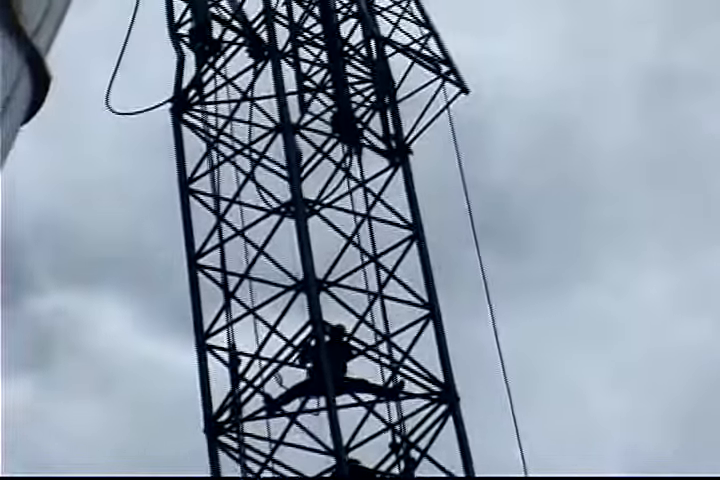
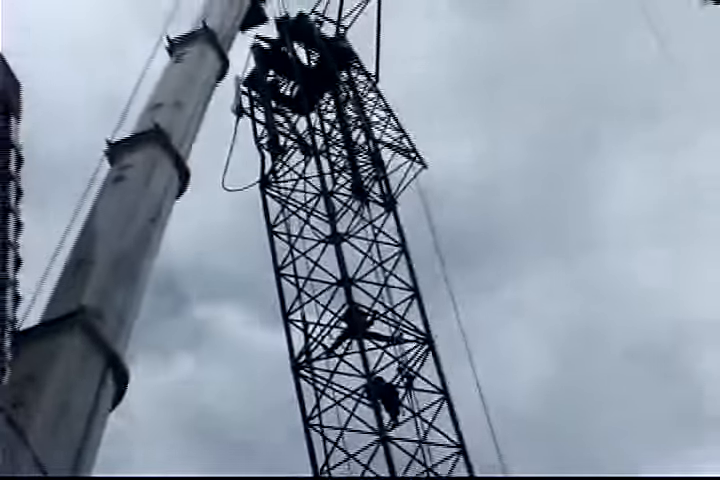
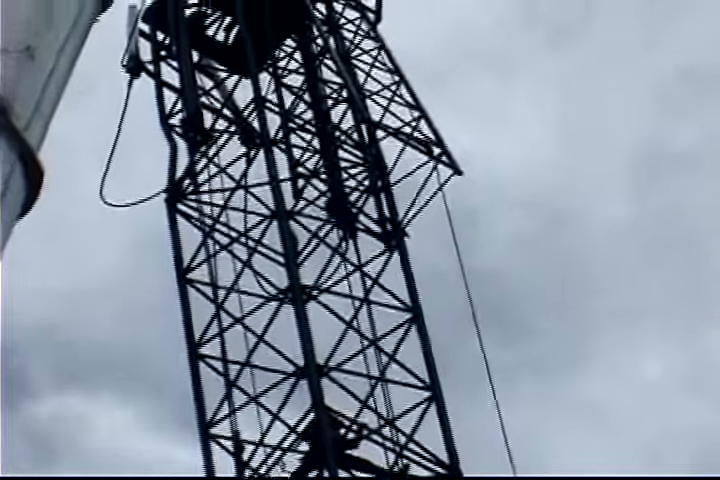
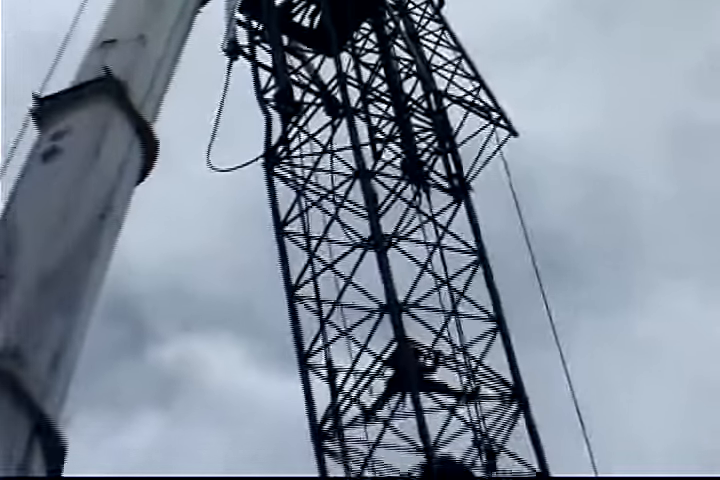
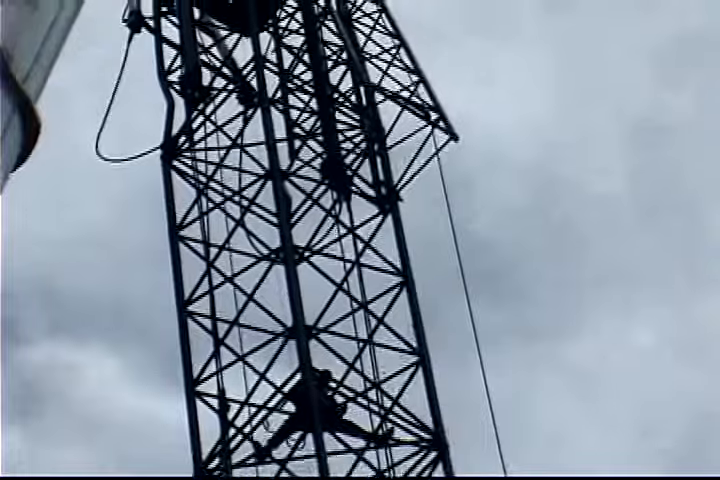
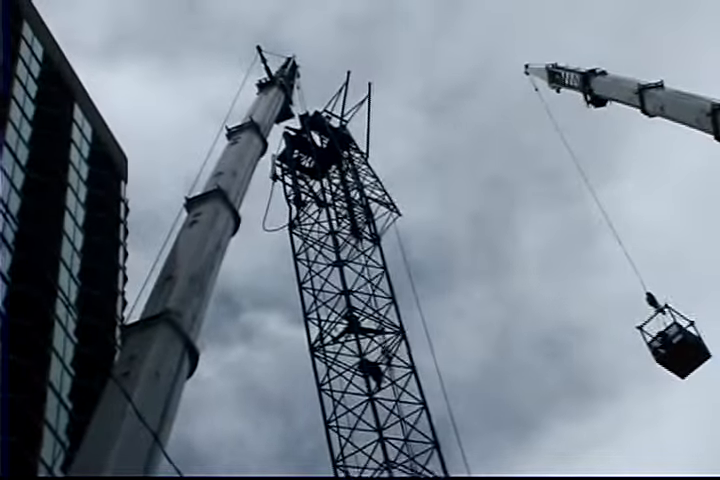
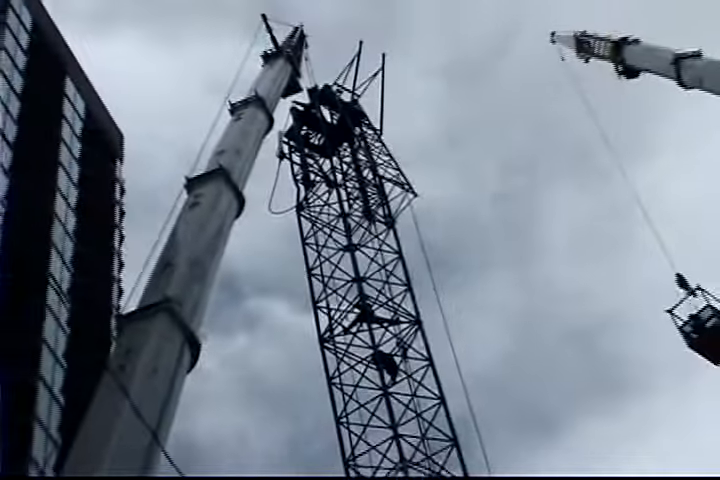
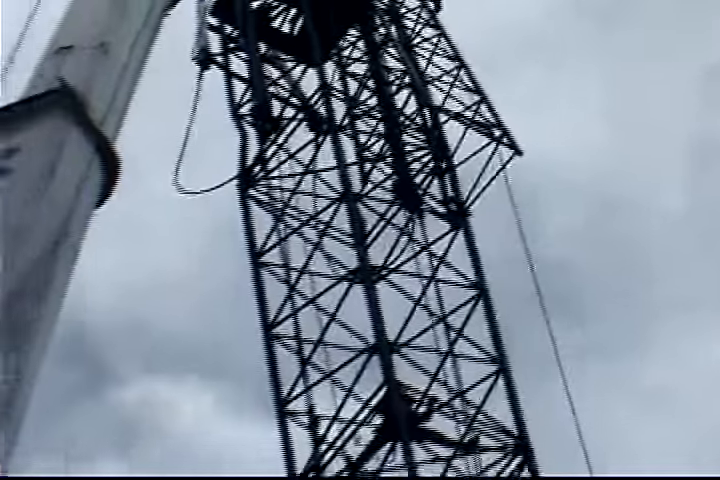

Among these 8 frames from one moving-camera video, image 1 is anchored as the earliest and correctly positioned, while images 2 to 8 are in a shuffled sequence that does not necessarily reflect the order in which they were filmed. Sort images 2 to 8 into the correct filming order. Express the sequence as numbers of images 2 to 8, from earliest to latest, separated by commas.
5, 3, 8, 4, 2, 7, 6
